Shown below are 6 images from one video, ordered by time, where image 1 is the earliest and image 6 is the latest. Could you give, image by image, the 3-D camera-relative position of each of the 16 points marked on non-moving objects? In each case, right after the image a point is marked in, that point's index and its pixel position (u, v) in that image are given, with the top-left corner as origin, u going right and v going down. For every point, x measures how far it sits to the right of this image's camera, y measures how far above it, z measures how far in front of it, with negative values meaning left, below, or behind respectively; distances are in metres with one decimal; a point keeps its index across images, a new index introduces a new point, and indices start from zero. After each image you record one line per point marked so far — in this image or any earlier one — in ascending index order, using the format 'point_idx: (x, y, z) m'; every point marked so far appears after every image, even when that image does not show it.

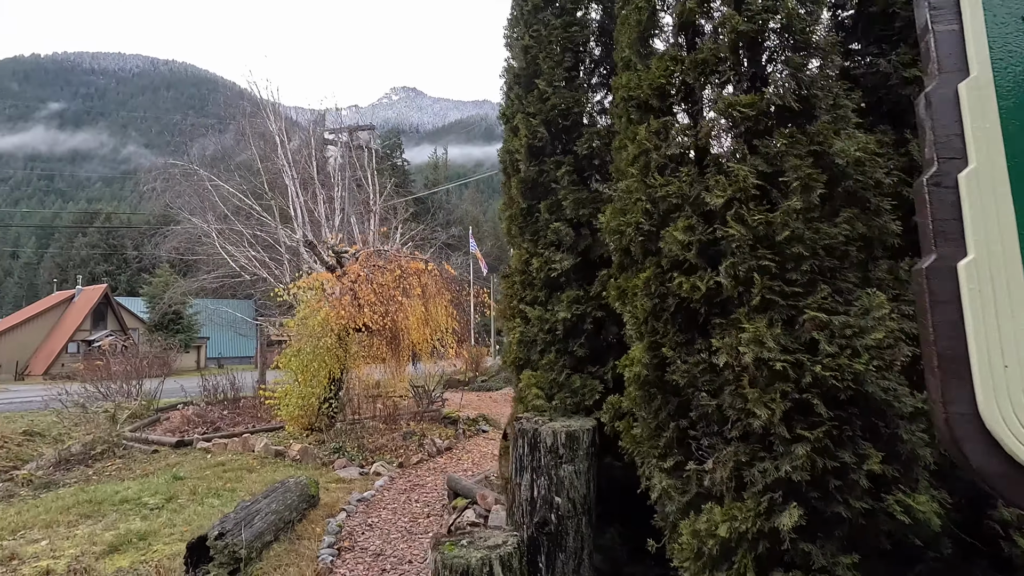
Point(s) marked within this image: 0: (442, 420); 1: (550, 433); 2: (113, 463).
0: (-1.1, -2.1, +8.8) m
1: (+0.2, -0.7, +2.4) m
2: (-5.1, -2.3, +7.0) m
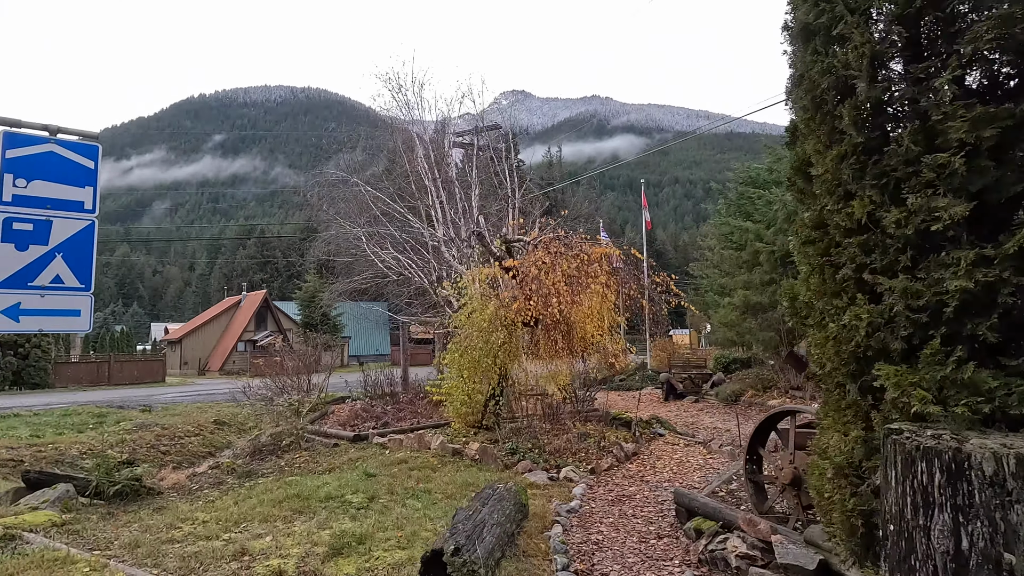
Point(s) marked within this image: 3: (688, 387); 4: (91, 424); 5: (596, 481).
0: (+1.5, -2.0, +8.1) m
1: (+1.5, -0.5, +1.7) m
2: (-2.8, -2.2, +7.2) m
3: (+4.7, -2.7, +14.5) m
4: (-9.6, -3.1, +12.3) m
5: (+0.8, -1.8, +5.1) m
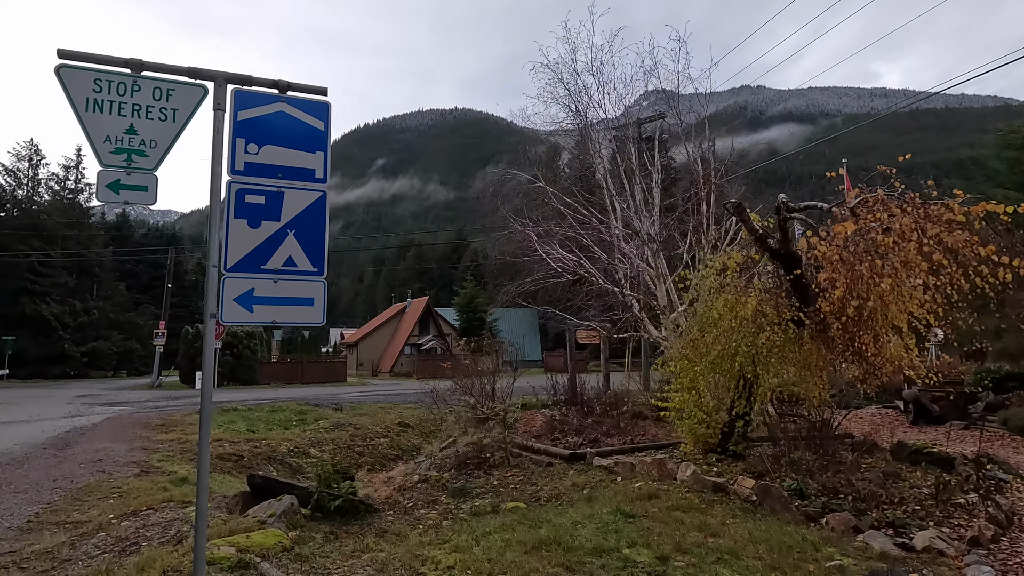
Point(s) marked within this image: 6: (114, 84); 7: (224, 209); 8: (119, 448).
0: (+4.4, -1.9, +6.1) m
1: (+2.7, -0.3, -0.2) m
2: (+0.1, -2.2, +6.3) m
3: (+9.2, -2.5, +11.3) m
4: (-5.2, -3.2, +13.0) m
5: (+3.0, -1.7, +3.3) m
6: (-2.3, +1.2, +3.1) m
7: (-1.7, +0.5, +3.2) m
8: (-6.6, -2.7, +9.1) m
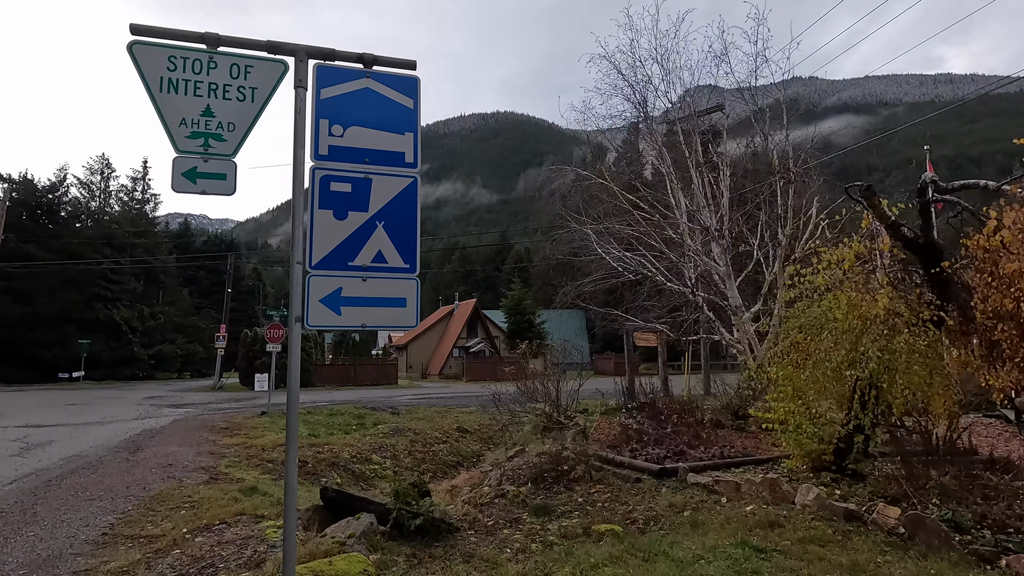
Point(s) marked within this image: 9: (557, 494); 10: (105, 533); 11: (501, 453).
0: (+5.3, -1.8, +5.2) m
1: (+3.0, -0.3, -0.9) m
2: (+1.0, -2.1, +5.7) m
3: (+10.5, -2.4, +10.1) m
4: (-3.8, -3.3, +12.8) m
5: (+3.6, -1.6, +2.6) m
6: (-1.7, +1.2, +2.8) m
7: (-1.1, +0.5, +2.9) m
8: (-5.5, -2.8, +9.1) m
9: (+0.5, -2.2, +5.9) m
10: (-3.5, -2.1, +4.6) m
11: (-0.2, -3.1, +10.2) m
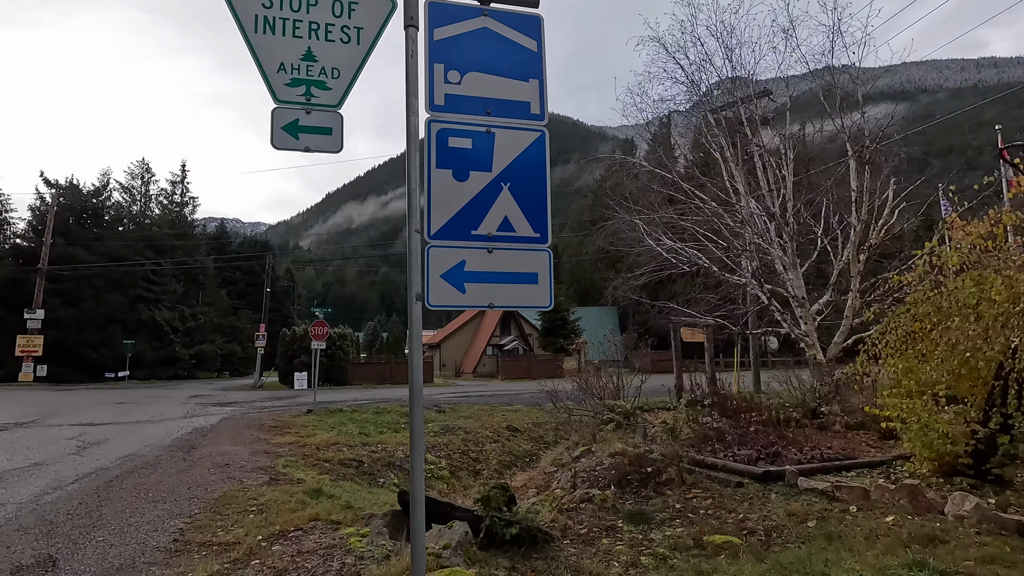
0: (+6.1, -1.6, +4.4) m
1: (+3.6, -0.1, -1.5) m
2: (+1.8, -2.0, +5.2) m
3: (+11.5, -2.2, +9.1) m
4: (-2.5, -3.2, +12.5) m
5: (+4.3, -1.5, +1.9) m
6: (-1.0, +1.3, +2.4) m
7: (-0.4, +0.6, +2.4) m
8: (-4.4, -2.7, +8.8) m
9: (+1.4, -2.1, +5.4) m
10: (-2.7, -2.0, +4.3) m
11: (+0.9, -3.0, +9.7) m
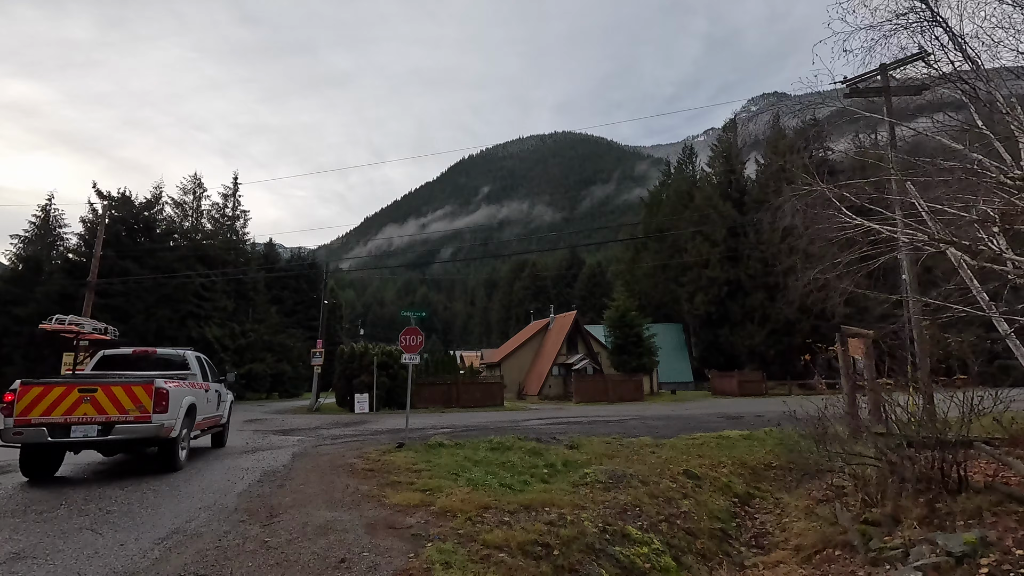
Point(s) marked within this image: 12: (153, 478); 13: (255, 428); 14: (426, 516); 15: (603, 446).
0: (+8.6, -1.0, +0.3) m
1: (+5.7, +0.7, -5.4) m
2: (+4.4, -1.5, +1.4) m
3: (+14.3, -1.7, +4.6) m
4: (+0.5, -3.0, +8.9) m
5: (+6.7, -0.8, -2.1) m
6: (+1.4, +1.9, -1.1) m
7: (+2.0, +1.2, -1.2) m
8: (-1.6, -2.4, +5.4) m
9: (+3.9, -1.6, +1.6) m
10: (-0.2, -1.5, +0.8) m
11: (+3.7, -2.6, +5.9) m
12: (-5.4, -2.7, +7.5) m
13: (-7.8, -4.2, +16.3) m
14: (-0.9, -2.4, +5.8) m
15: (+2.2, -3.4, +11.6) m
